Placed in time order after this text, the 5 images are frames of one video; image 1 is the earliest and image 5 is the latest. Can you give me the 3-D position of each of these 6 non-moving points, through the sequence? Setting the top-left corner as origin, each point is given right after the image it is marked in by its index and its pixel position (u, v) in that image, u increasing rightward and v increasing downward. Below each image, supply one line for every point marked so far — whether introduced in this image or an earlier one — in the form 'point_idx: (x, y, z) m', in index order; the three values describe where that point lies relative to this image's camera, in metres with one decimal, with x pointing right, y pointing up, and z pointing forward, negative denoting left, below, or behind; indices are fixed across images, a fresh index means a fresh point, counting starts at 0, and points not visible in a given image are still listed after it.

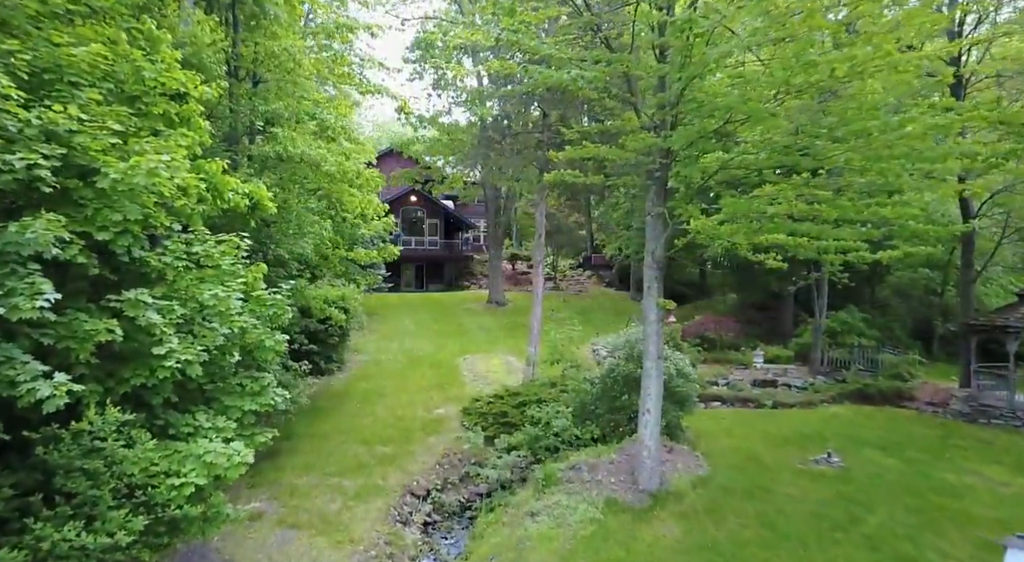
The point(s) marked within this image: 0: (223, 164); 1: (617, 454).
0: (-3.5, +1.4, +7.4) m
1: (+1.5, -2.5, +8.9) m
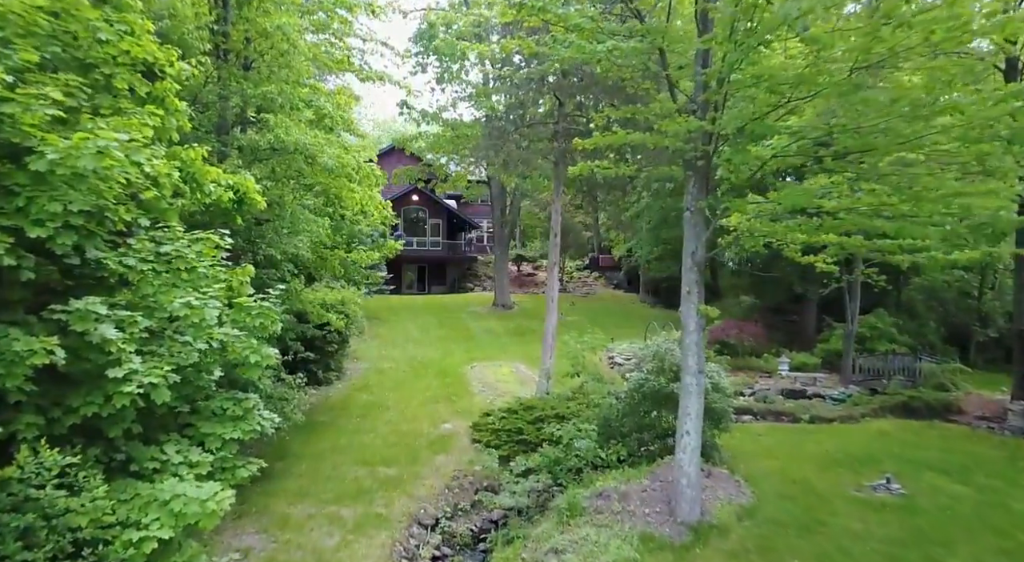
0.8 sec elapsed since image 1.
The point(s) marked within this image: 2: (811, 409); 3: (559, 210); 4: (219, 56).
0: (-3.2, +1.4, +6.5) m
1: (+1.8, -2.5, +7.9) m
2: (+5.5, -2.4, +11.4) m
3: (+0.9, +1.4, +12.1) m
4: (-4.4, +3.4, +9.2) m
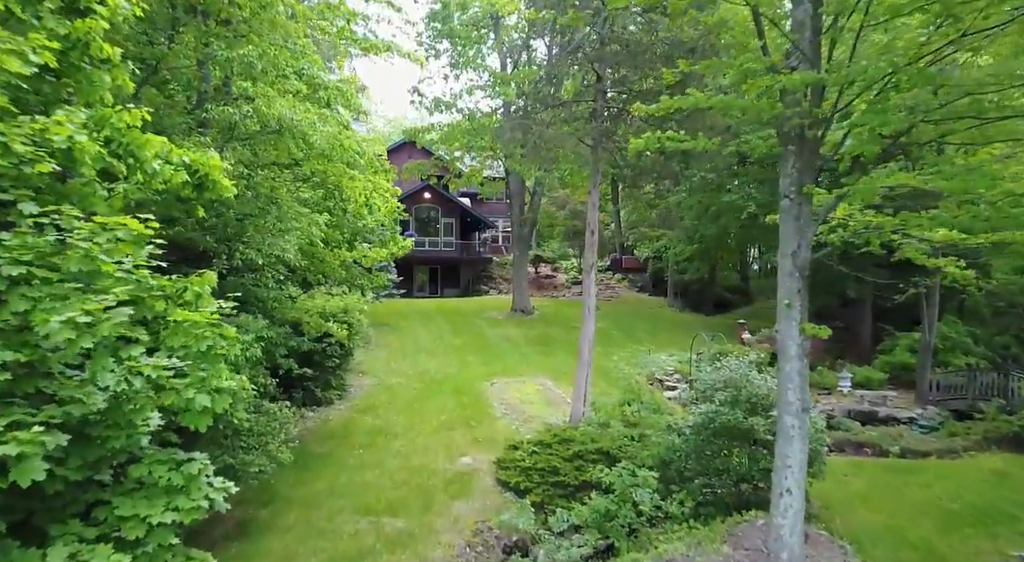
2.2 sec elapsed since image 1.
0: (-2.9, +1.3, +4.8) m
1: (+2.2, -2.6, +6.1) m
2: (+6.0, -2.5, +9.5) m
3: (+1.4, +1.3, +10.3) m
4: (-4.0, +3.3, +7.6) m
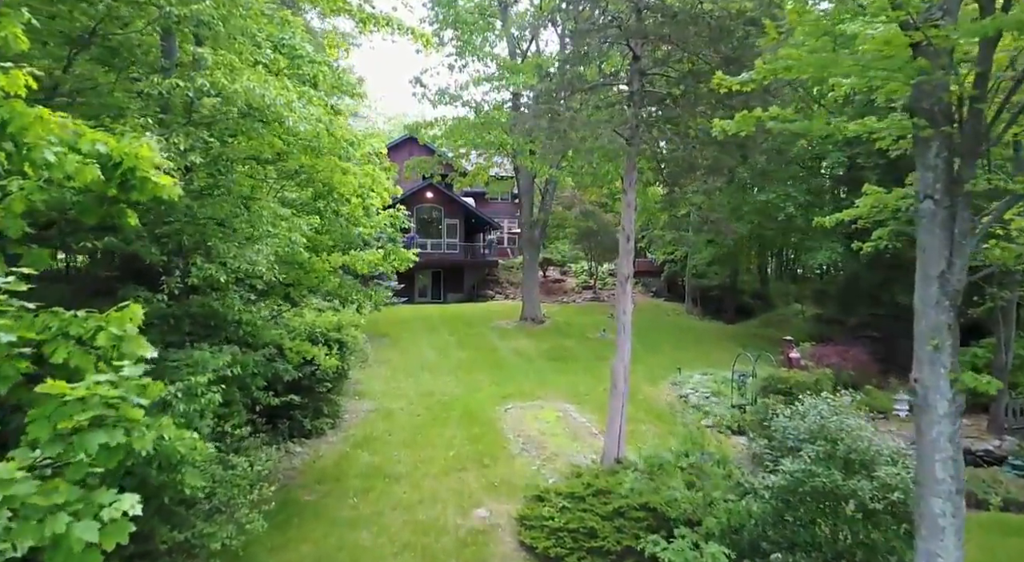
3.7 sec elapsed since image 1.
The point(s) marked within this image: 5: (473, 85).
0: (-2.6, +1.1, +3.3) m
1: (+2.5, -2.8, +4.6) m
2: (+6.3, -2.7, +8.0) m
3: (+1.7, +1.1, +8.8) m
4: (-3.7, +3.1, +6.0) m
5: (-1.1, +5.6, +18.0) m
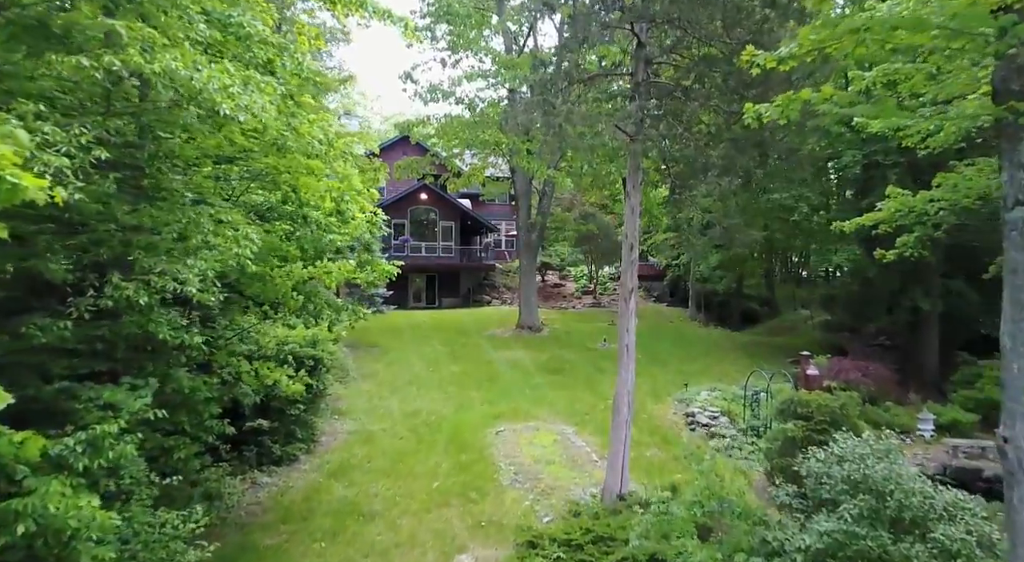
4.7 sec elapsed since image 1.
0: (-2.7, +0.9, +2.3) m
1: (+2.3, -3.0, +3.7) m
2: (+6.2, -2.8, +7.1) m
3: (+1.6, +1.0, +7.9) m
4: (-3.8, +2.9, +5.1) m
5: (-1.2, +5.5, +17.1) m
